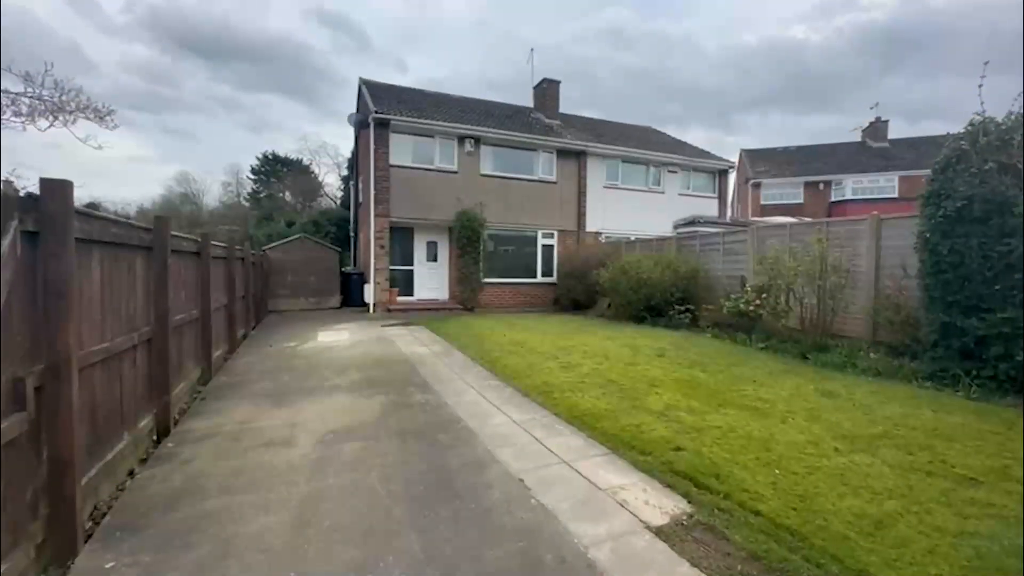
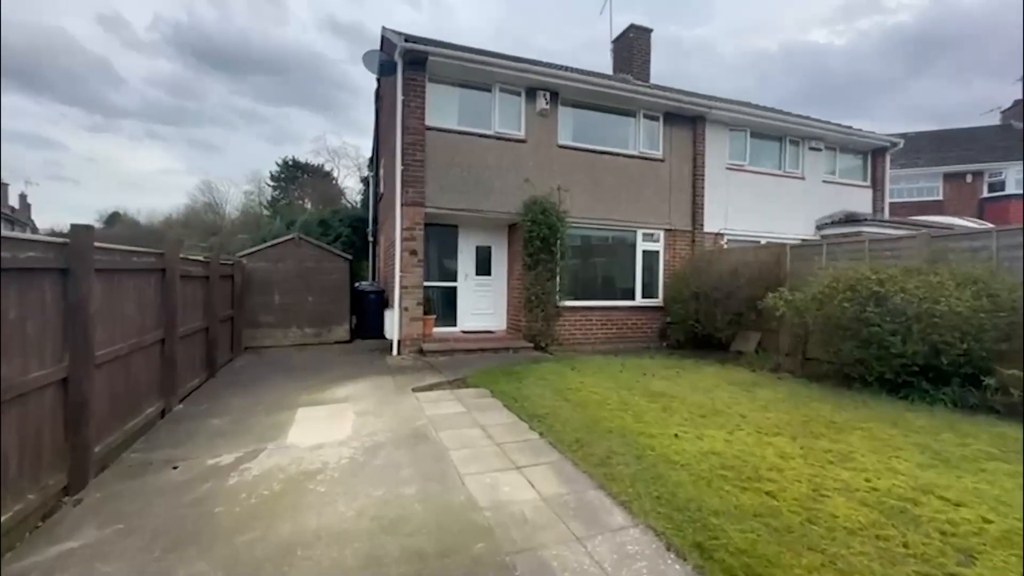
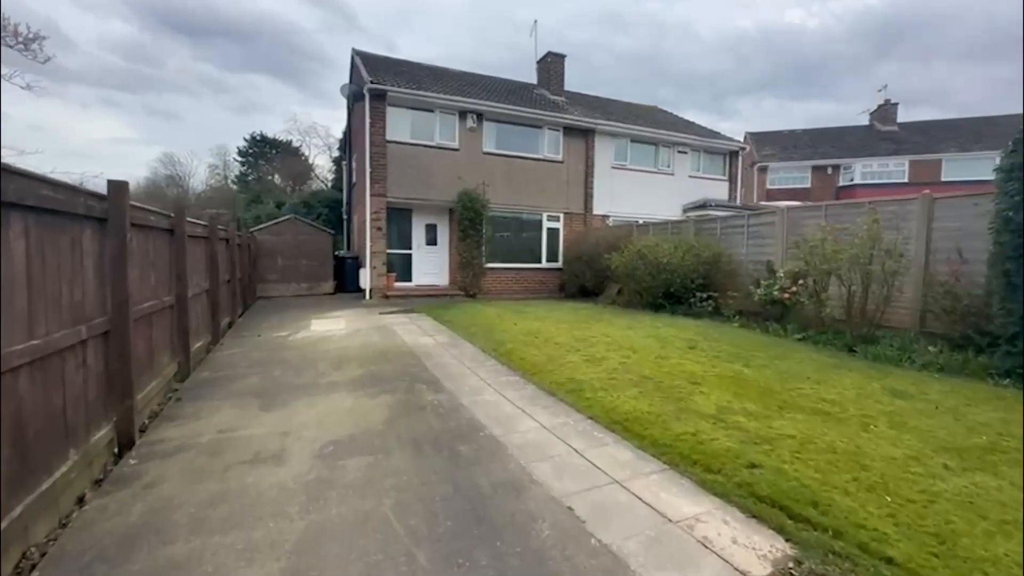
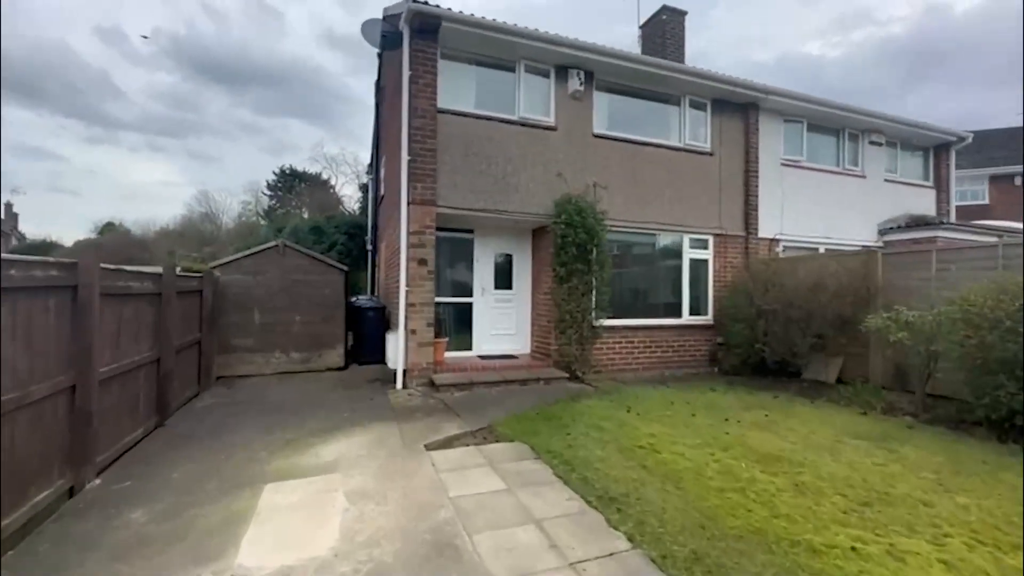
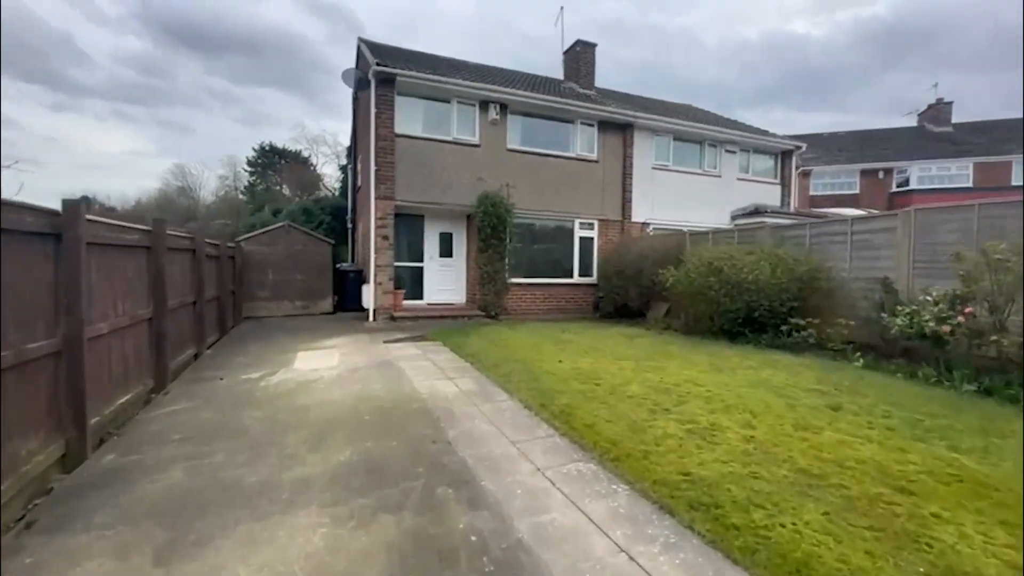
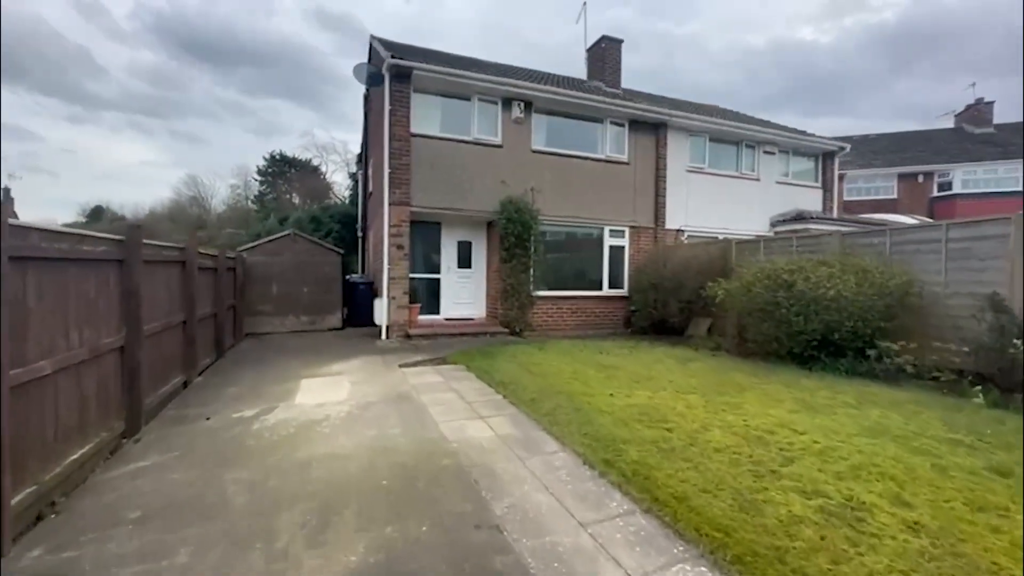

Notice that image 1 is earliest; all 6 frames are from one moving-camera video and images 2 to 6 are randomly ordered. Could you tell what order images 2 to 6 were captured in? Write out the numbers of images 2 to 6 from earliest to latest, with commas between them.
3, 5, 6, 2, 4
